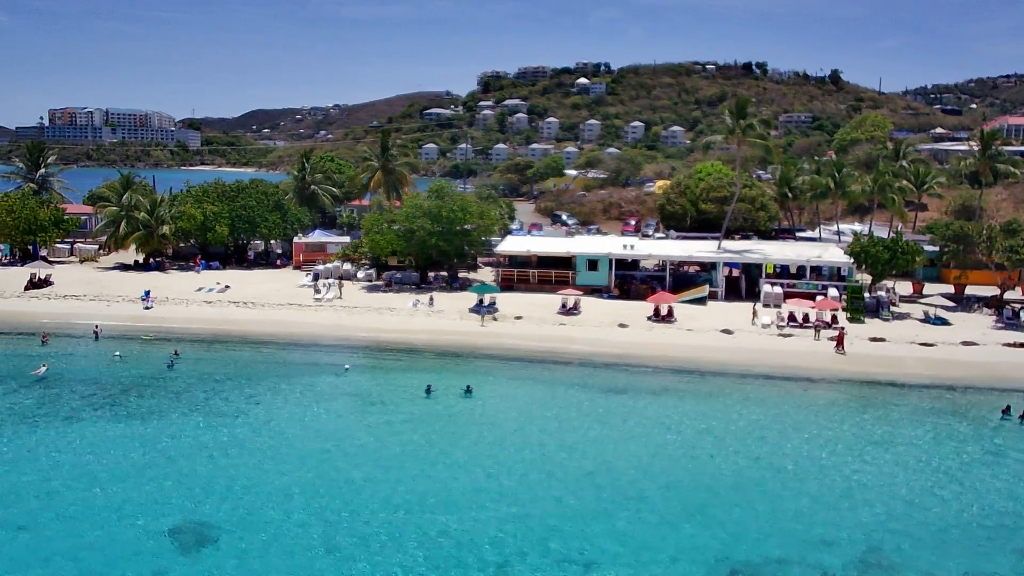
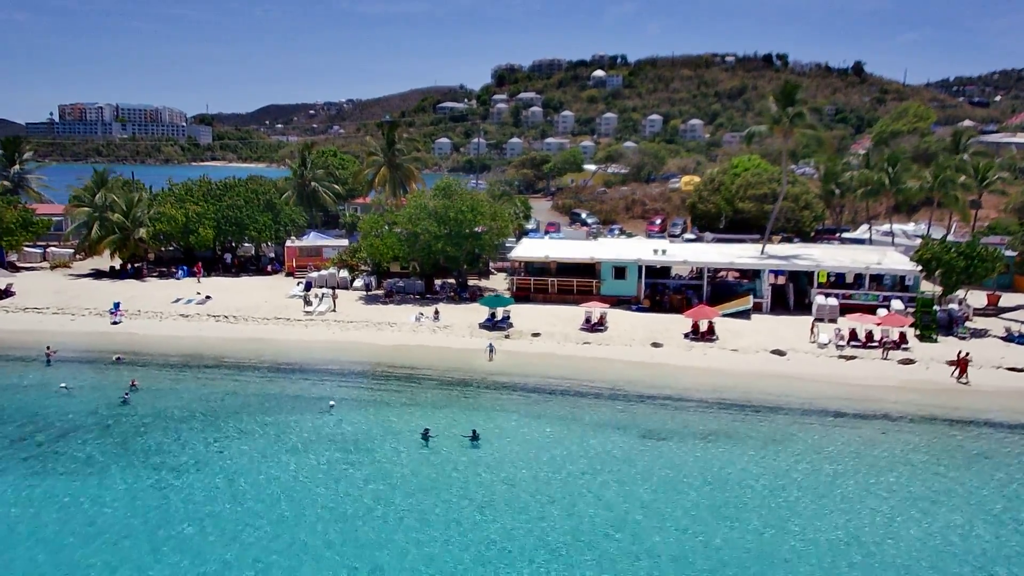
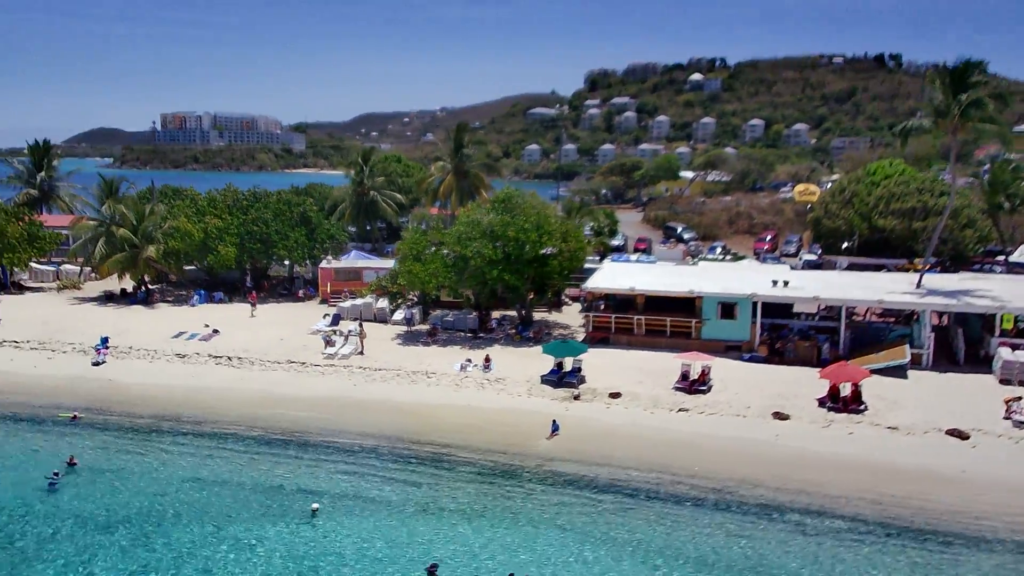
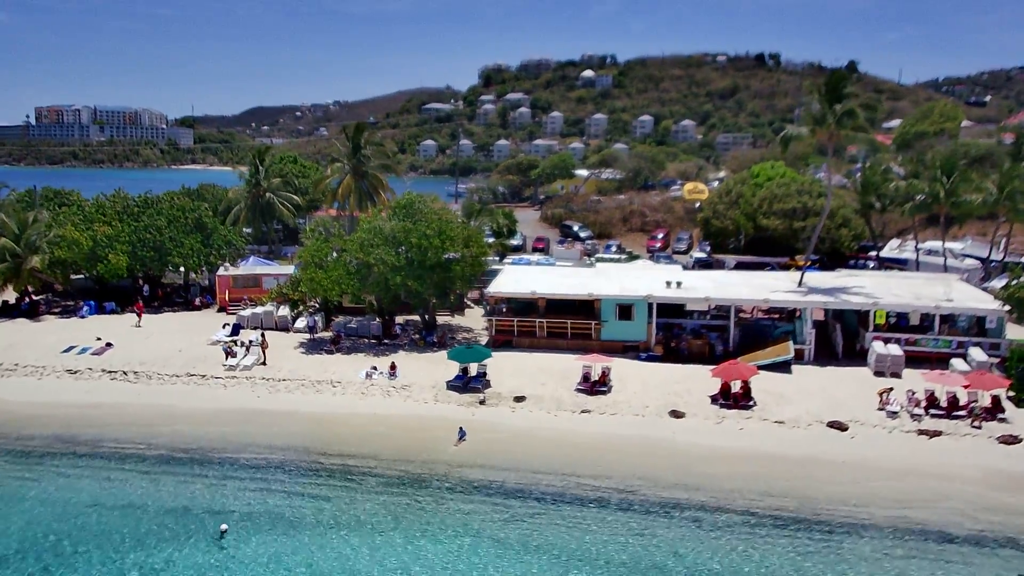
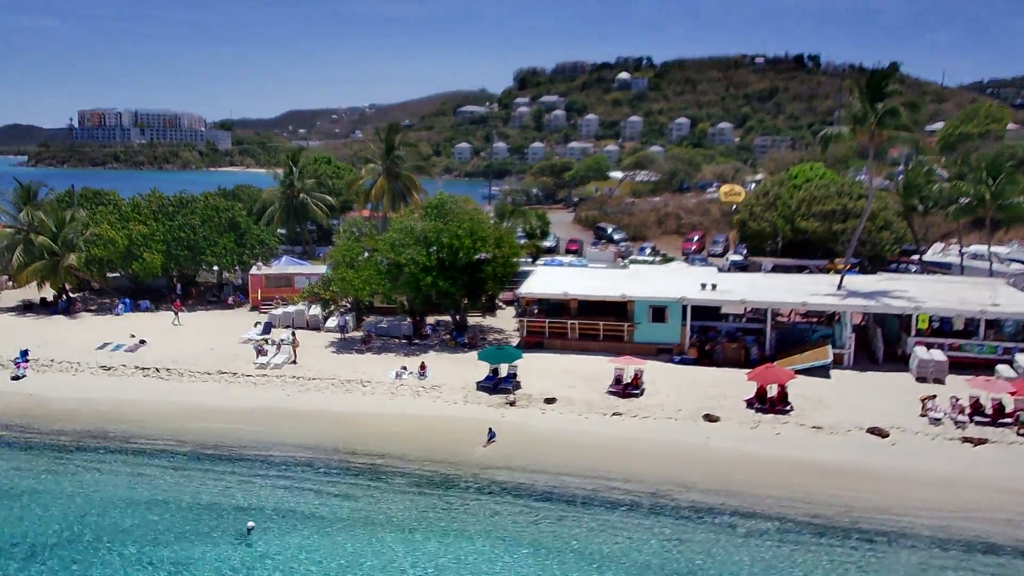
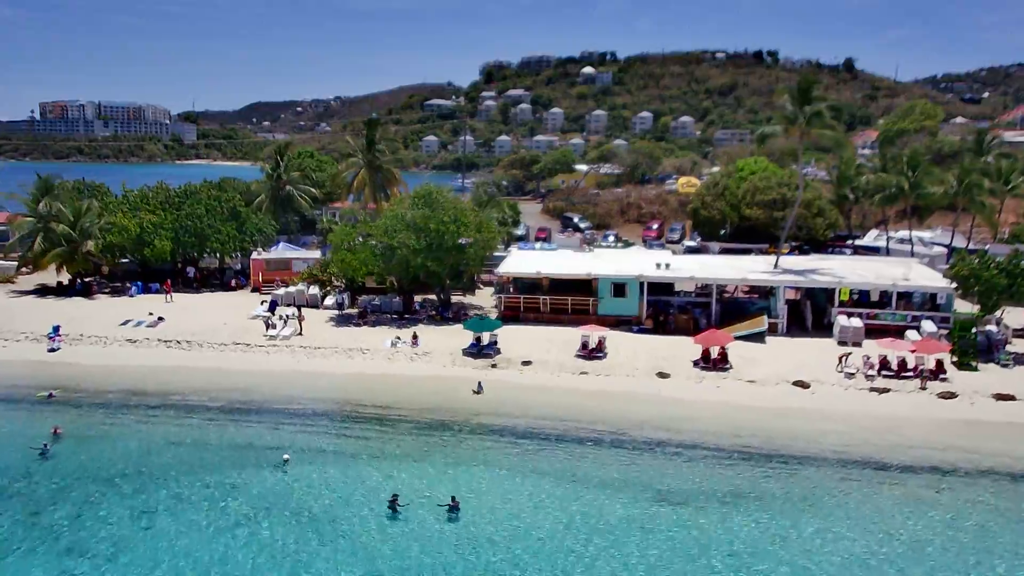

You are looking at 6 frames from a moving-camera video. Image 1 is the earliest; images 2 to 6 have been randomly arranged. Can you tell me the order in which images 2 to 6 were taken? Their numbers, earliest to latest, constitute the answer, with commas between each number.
2, 6, 4, 5, 3
